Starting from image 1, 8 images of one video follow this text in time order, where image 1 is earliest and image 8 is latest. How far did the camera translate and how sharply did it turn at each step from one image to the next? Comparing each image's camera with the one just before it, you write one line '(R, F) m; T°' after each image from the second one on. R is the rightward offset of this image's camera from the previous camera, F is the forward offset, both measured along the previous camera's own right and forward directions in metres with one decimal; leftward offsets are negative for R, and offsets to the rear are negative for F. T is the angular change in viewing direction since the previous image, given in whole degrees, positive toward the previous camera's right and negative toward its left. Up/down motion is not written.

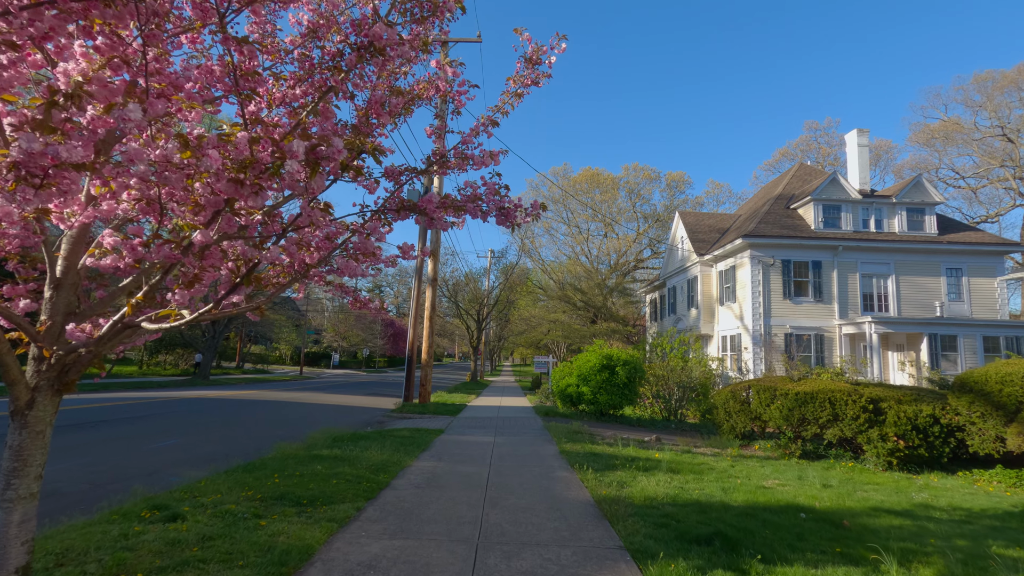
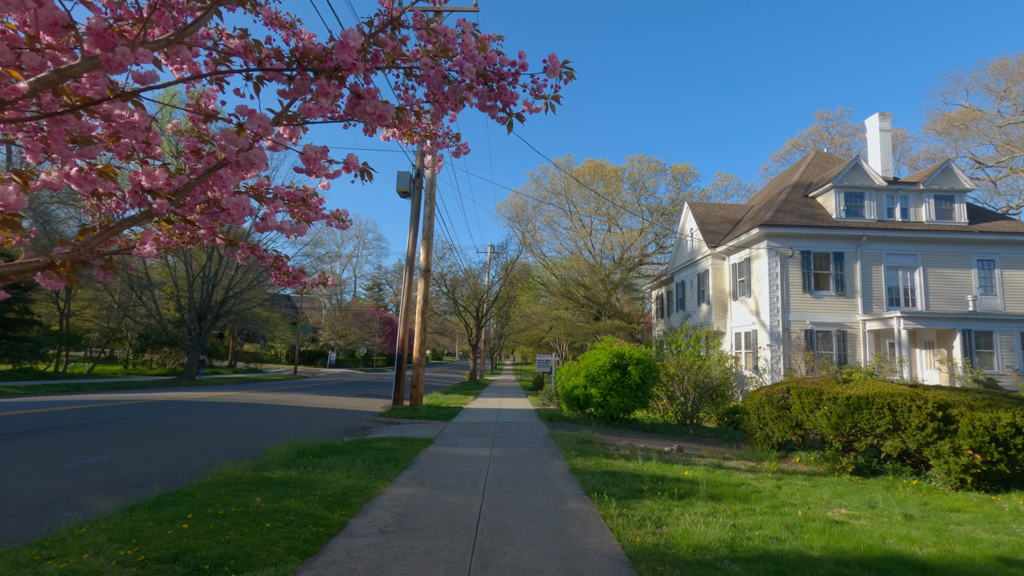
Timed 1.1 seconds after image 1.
(0.0, +1.5) m; 0°
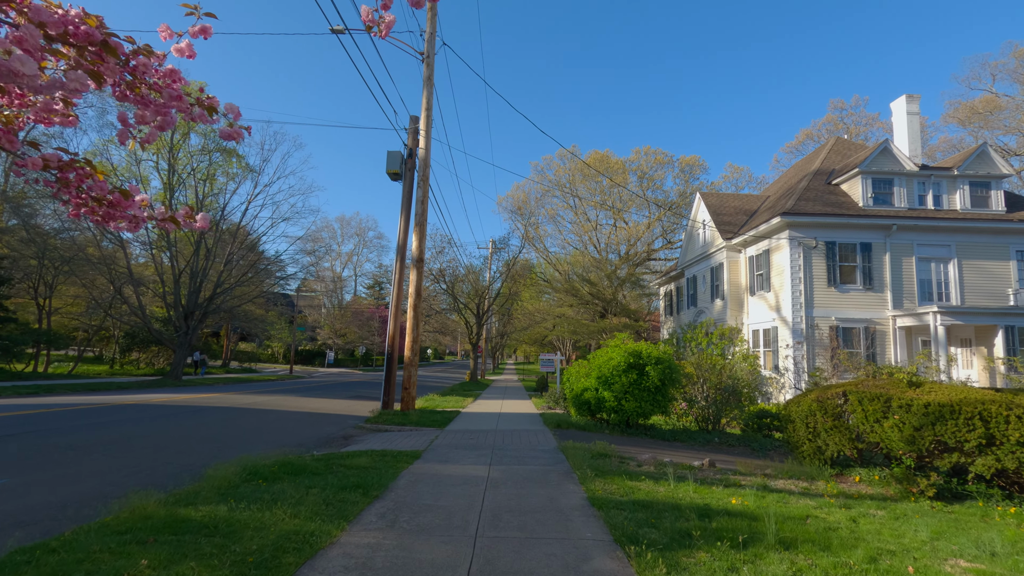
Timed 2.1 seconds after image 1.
(0.0, +1.5) m; 0°
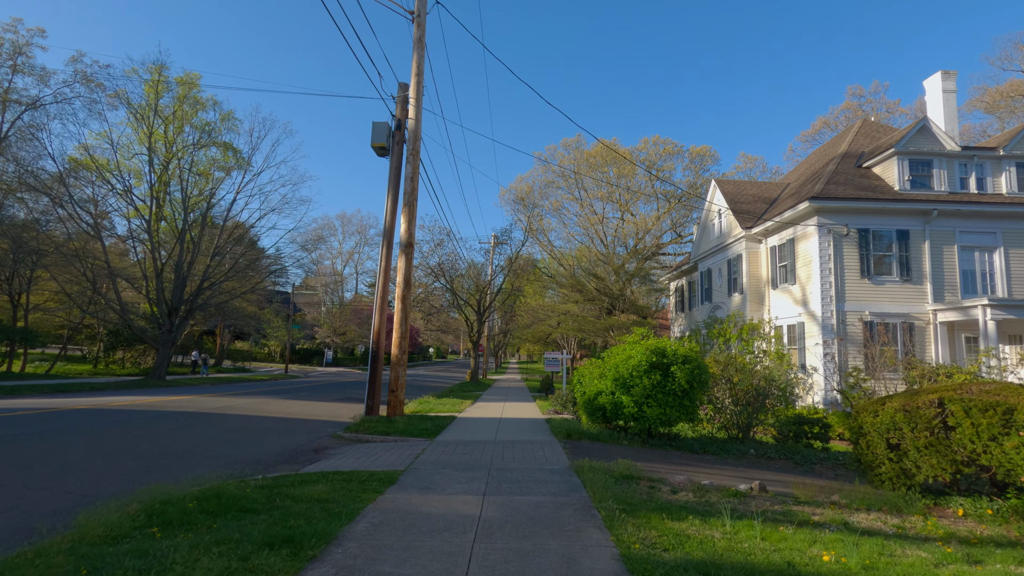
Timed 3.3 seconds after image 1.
(0.0, +1.7) m; 0°
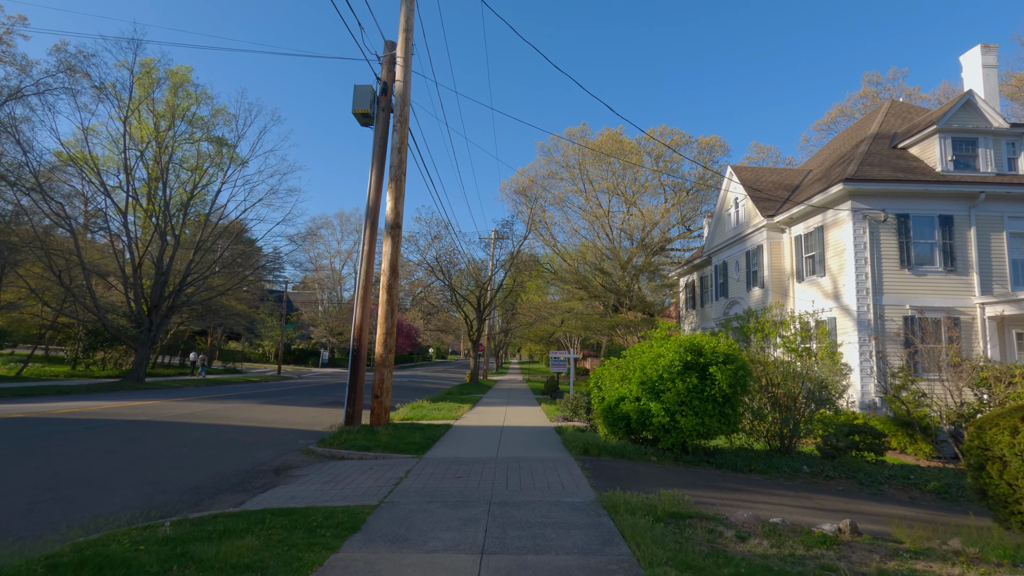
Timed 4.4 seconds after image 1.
(-0.1, +1.7) m; 0°
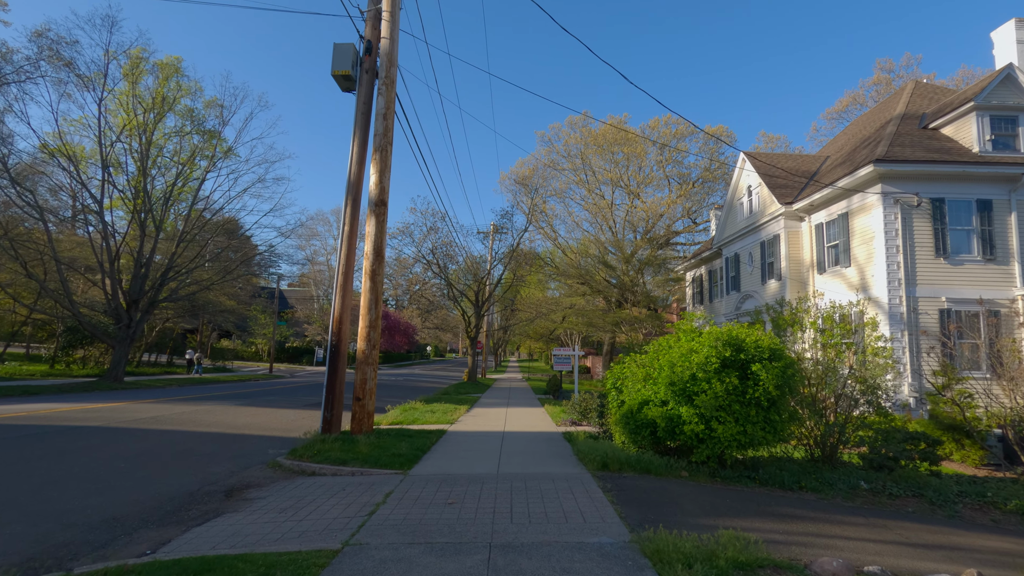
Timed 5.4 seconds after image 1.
(-0.1, +1.4) m; 0°
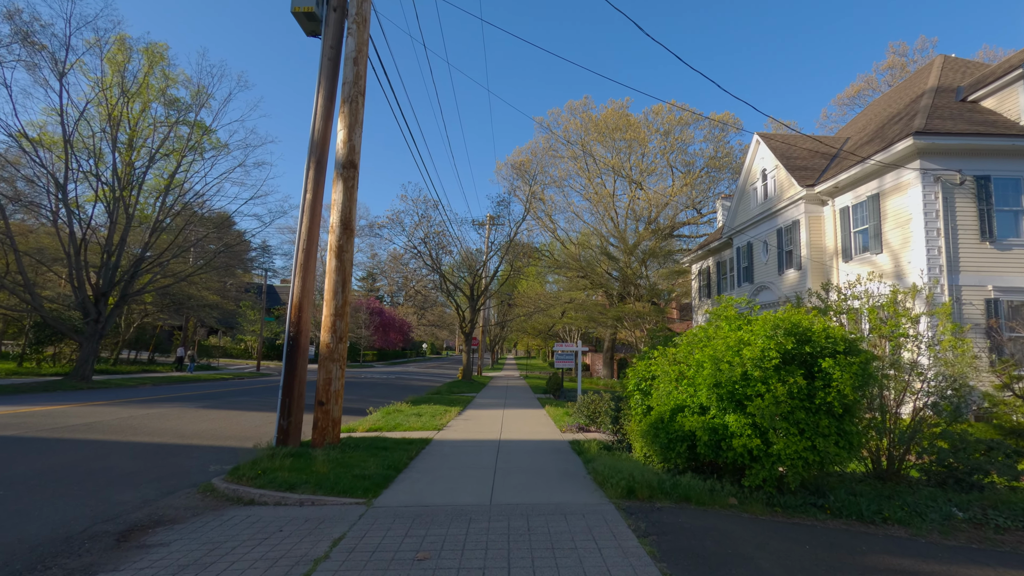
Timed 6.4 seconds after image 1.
(0.0, +1.6) m; 0°
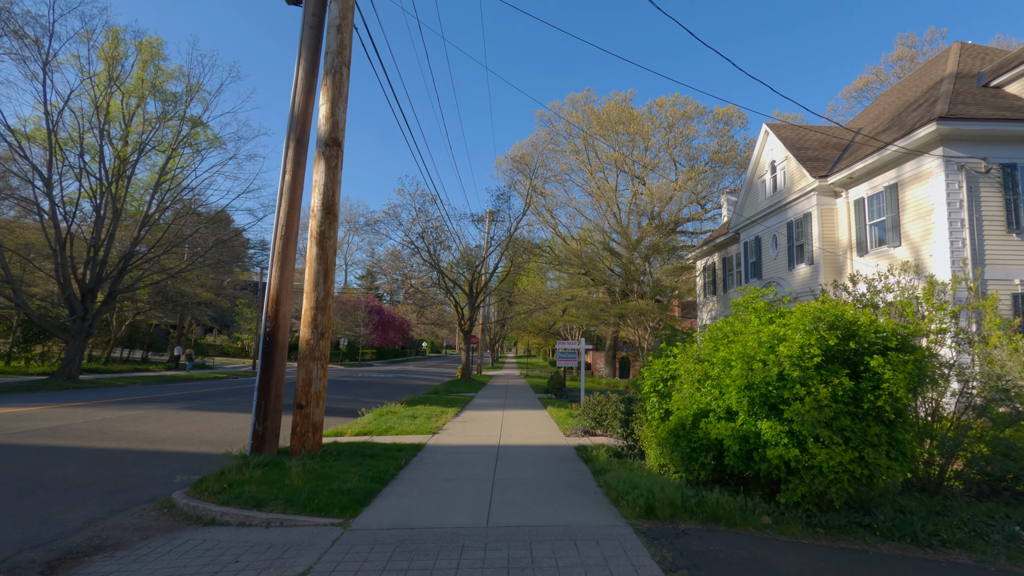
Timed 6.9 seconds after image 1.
(0.0, +0.7) m; 0°
